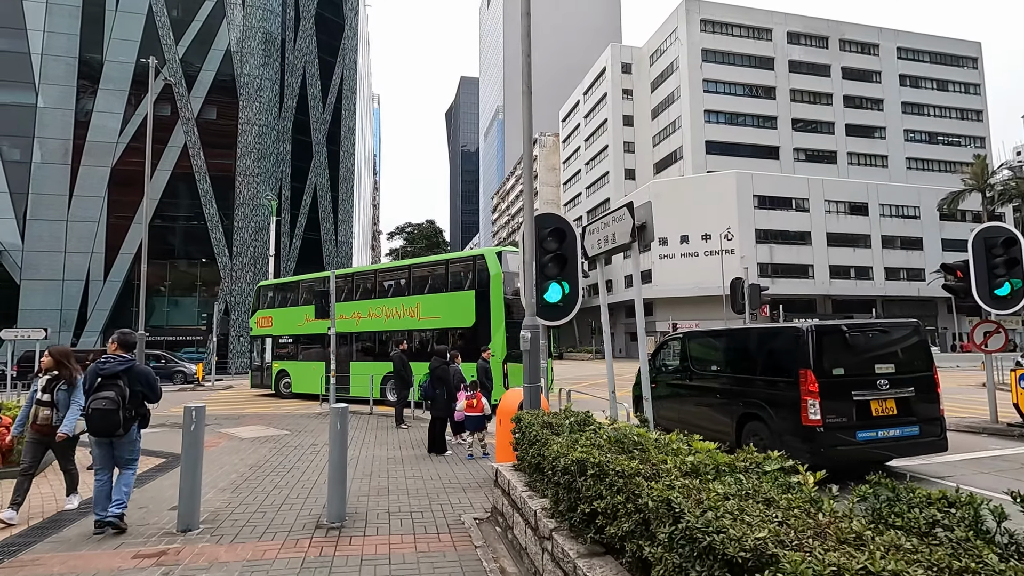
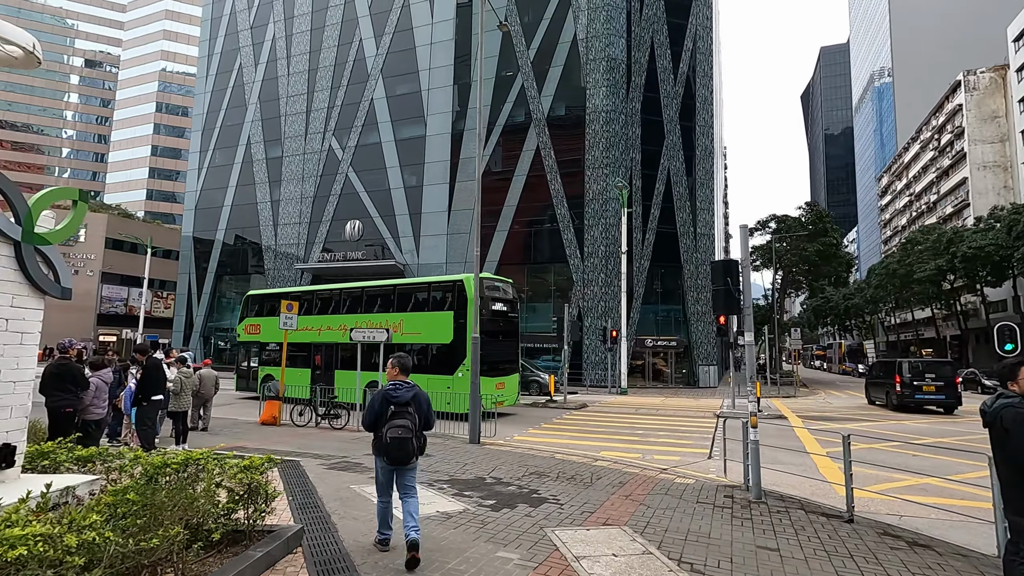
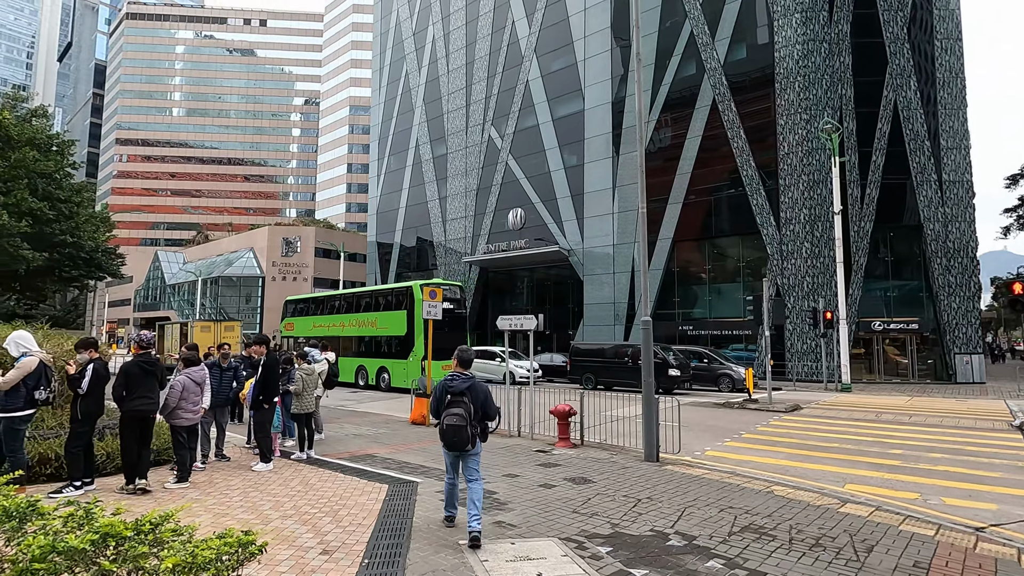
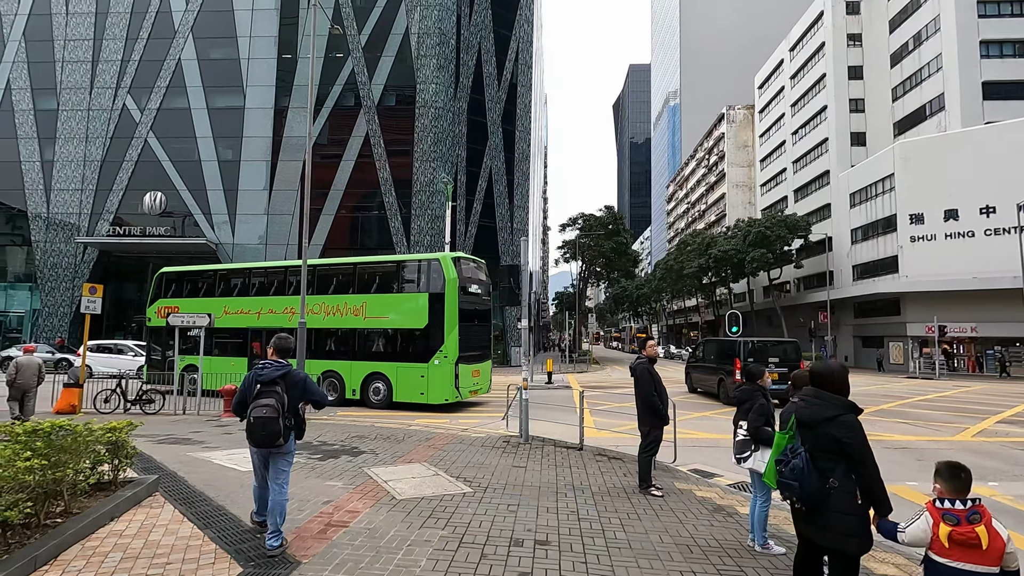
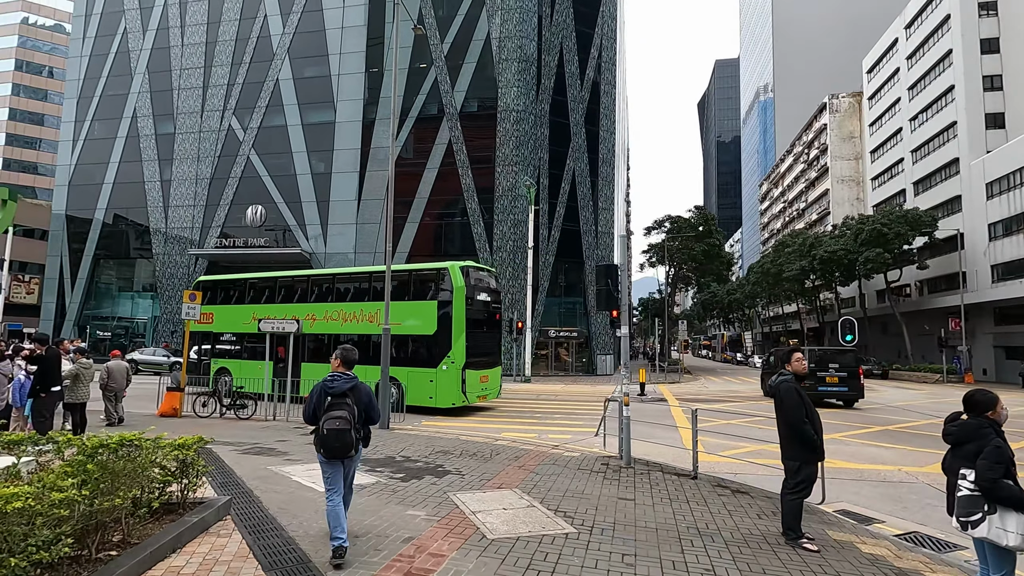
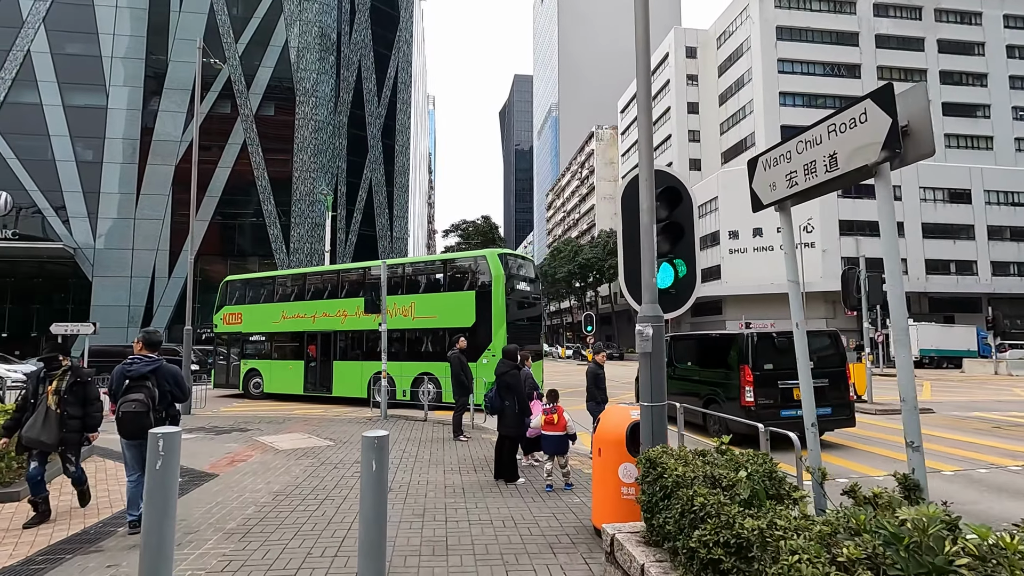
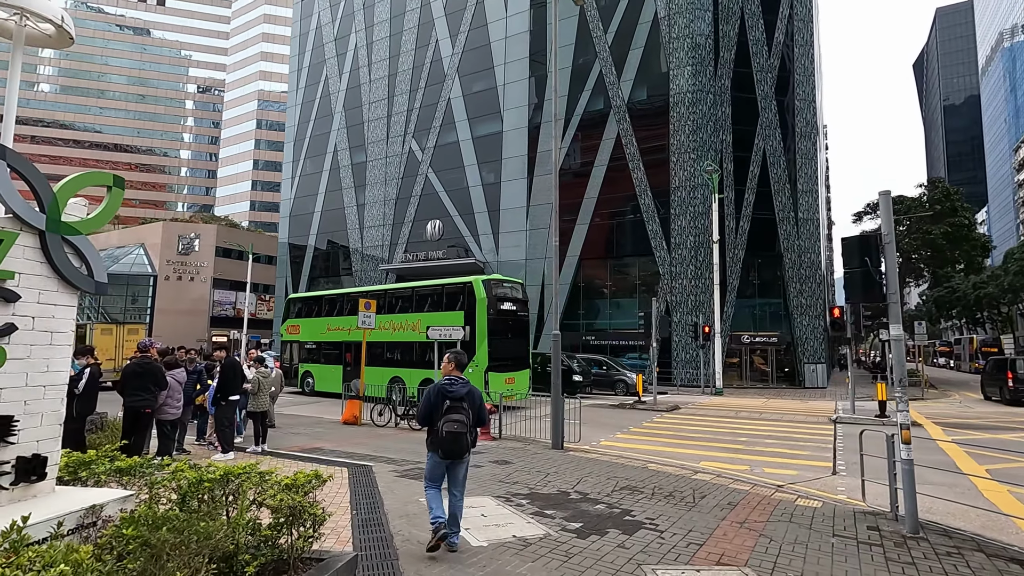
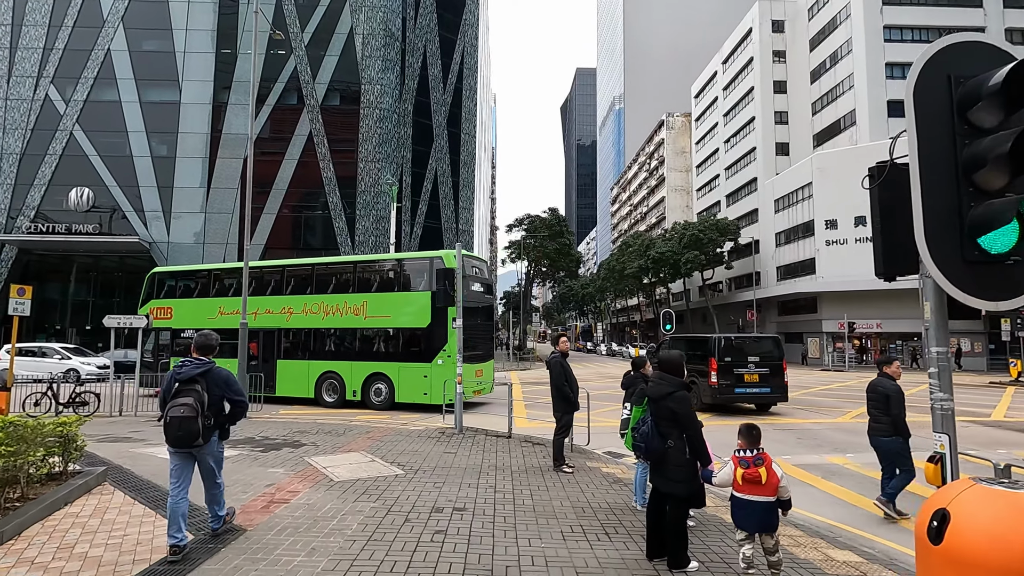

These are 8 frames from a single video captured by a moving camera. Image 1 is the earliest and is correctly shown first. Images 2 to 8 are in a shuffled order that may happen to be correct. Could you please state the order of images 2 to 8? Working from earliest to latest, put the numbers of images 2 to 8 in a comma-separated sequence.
6, 8, 4, 5, 2, 7, 3
